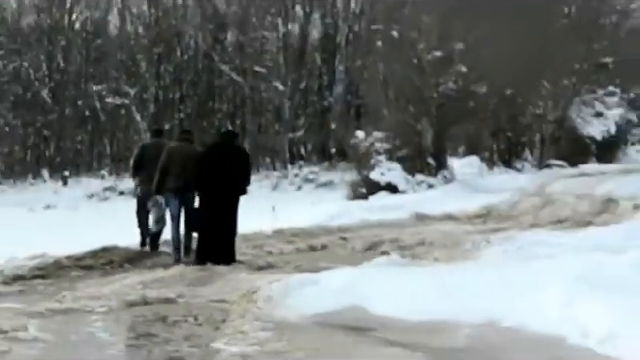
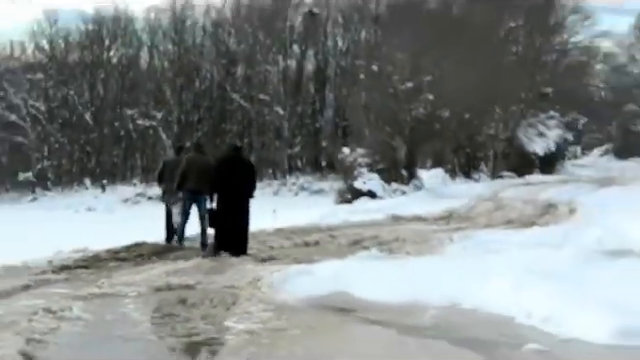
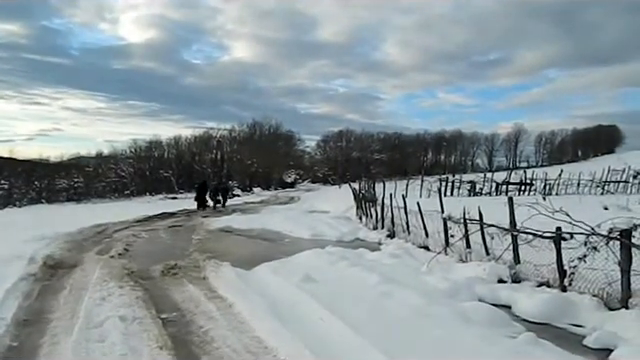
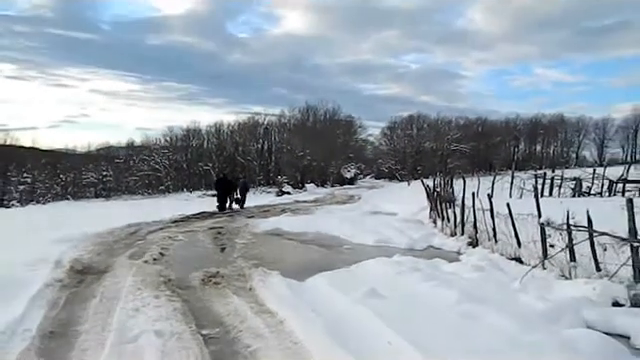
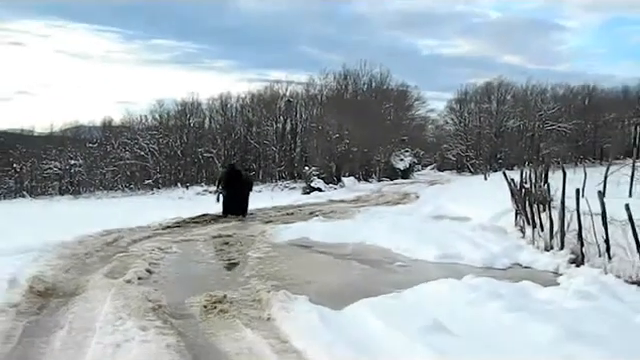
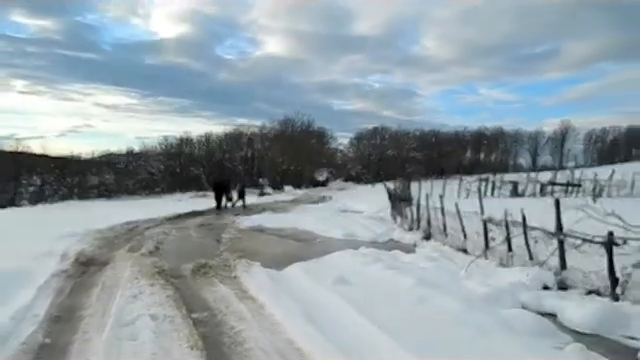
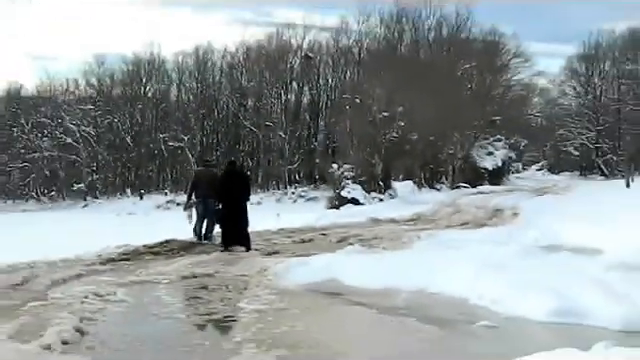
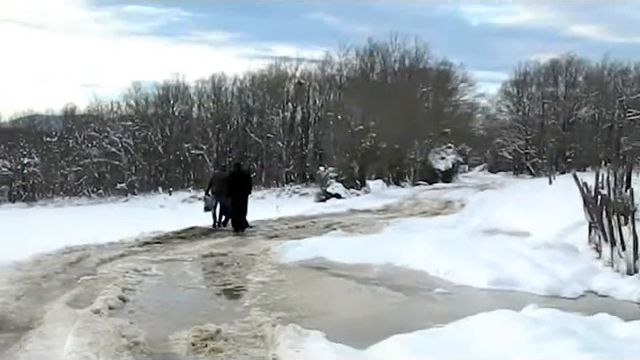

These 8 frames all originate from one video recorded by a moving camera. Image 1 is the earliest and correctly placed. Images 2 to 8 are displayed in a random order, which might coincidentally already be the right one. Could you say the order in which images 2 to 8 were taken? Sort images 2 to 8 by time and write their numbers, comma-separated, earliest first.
2, 7, 8, 5, 4, 6, 3
